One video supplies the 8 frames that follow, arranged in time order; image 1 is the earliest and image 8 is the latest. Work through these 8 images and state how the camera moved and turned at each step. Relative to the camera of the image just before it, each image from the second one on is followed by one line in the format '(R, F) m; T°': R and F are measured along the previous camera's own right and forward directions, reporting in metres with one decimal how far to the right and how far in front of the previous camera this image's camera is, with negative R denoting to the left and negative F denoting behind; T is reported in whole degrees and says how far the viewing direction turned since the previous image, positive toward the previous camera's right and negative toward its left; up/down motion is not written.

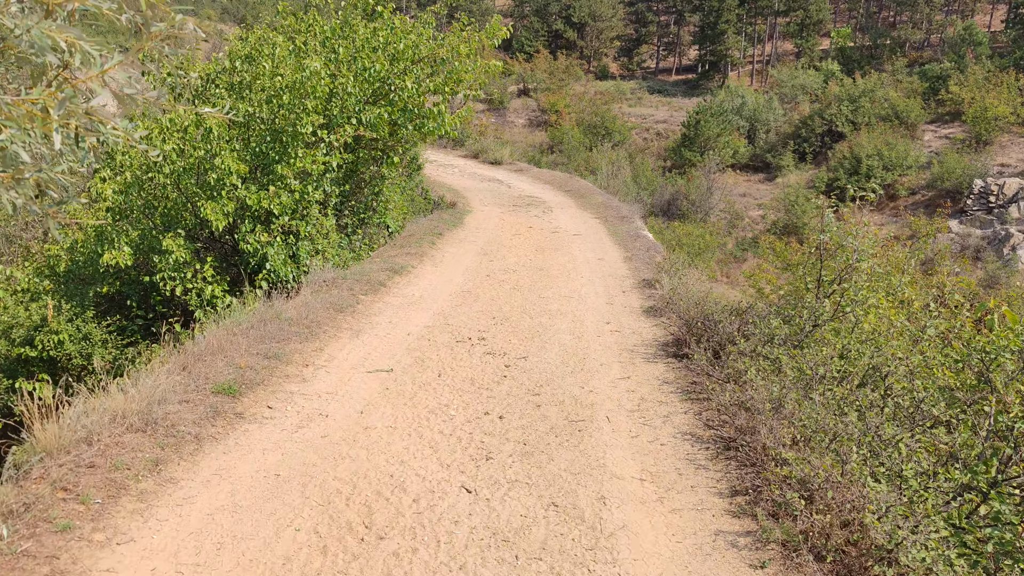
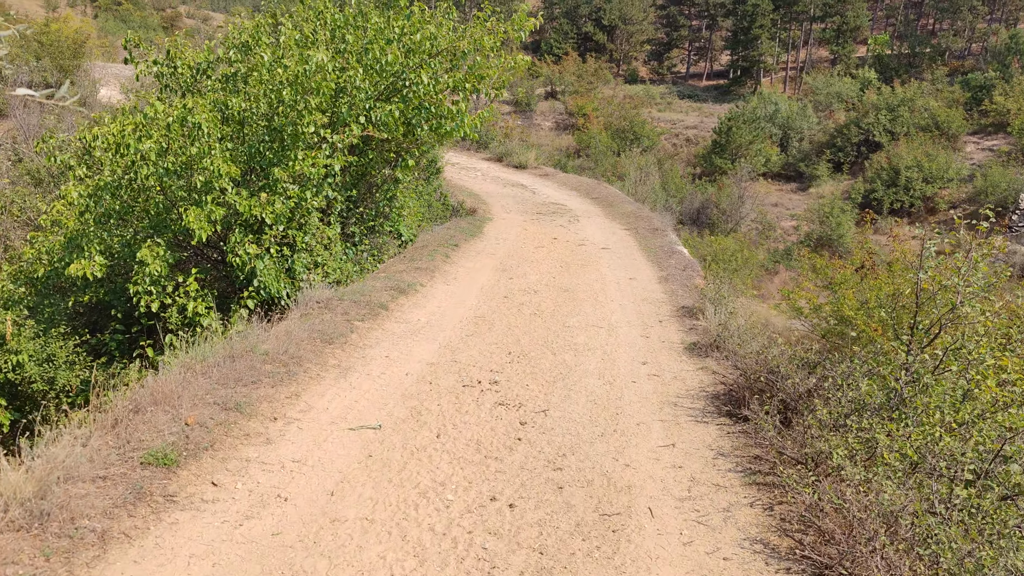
(0.0, +1.0) m; -2°
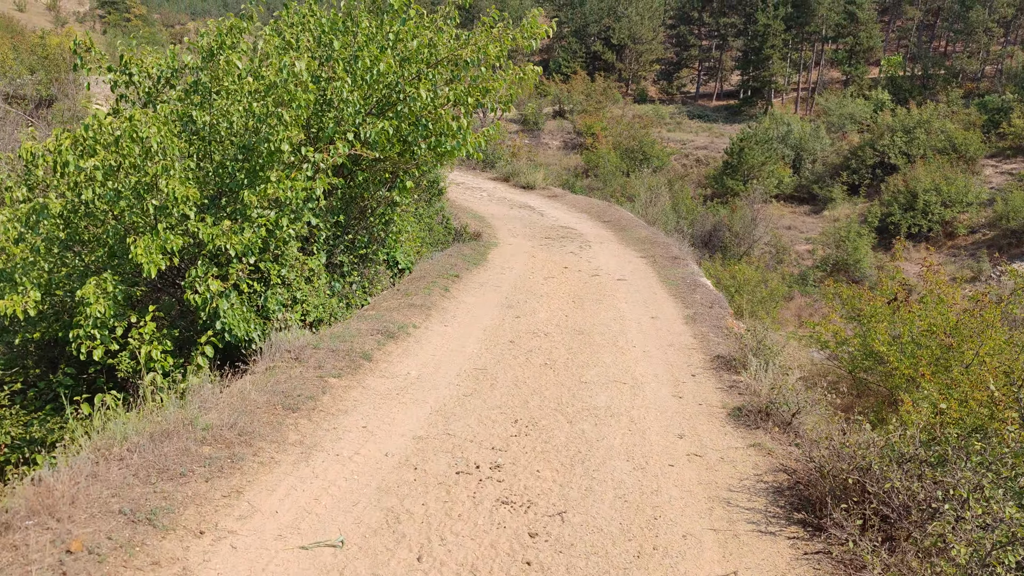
(0.0, +1.1) m; 0°
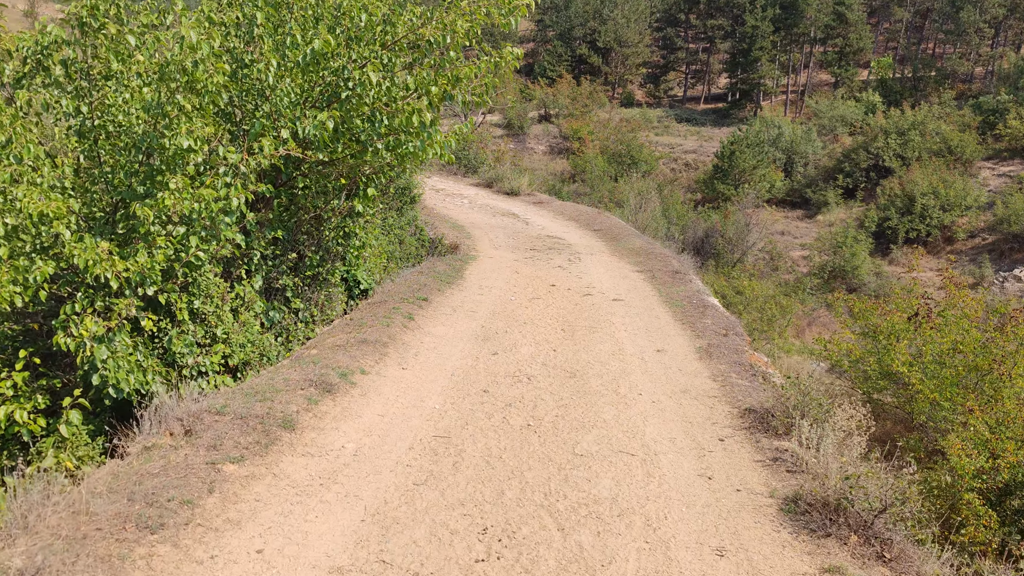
(+0.1, +1.5) m; +1°
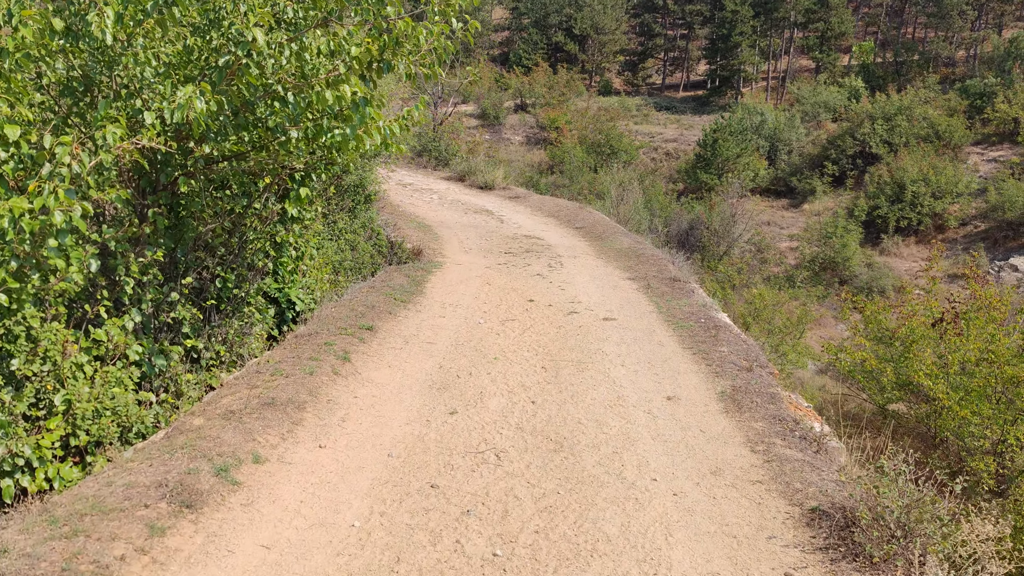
(+0.1, +1.7) m; +1°
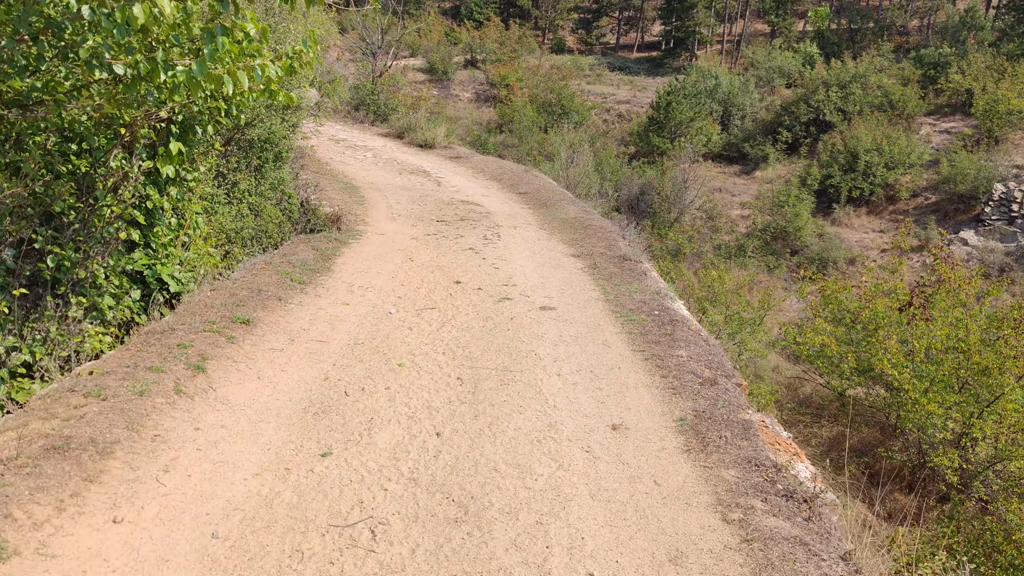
(+0.2, +1.2) m; +3°
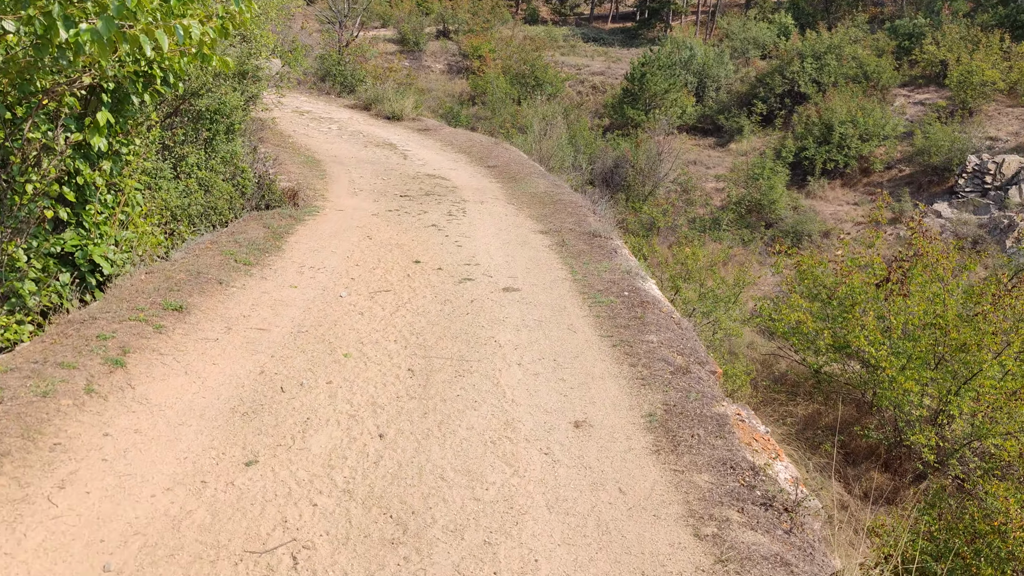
(+0.1, +0.4) m; +2°
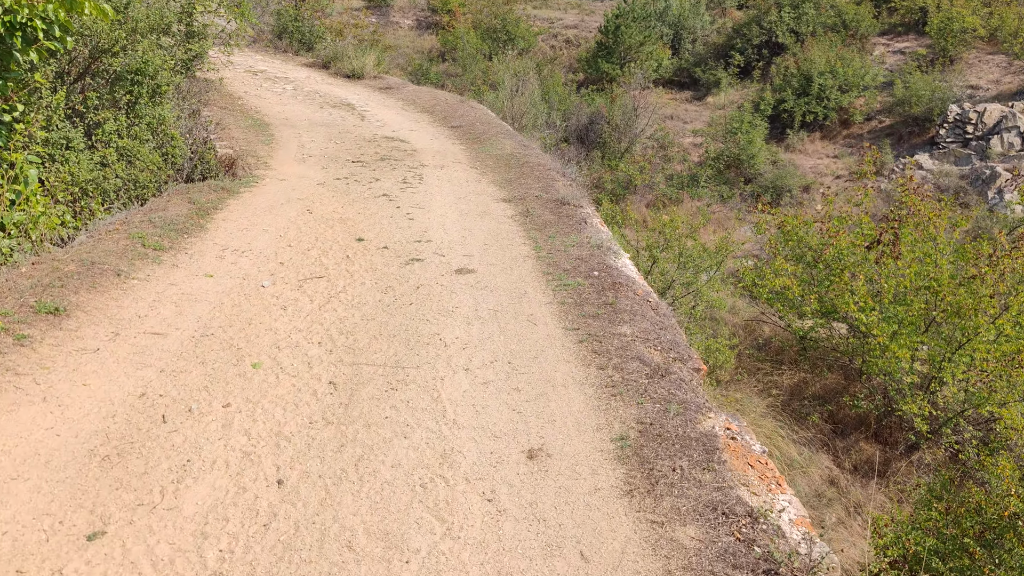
(+0.2, +0.8) m; +1°
